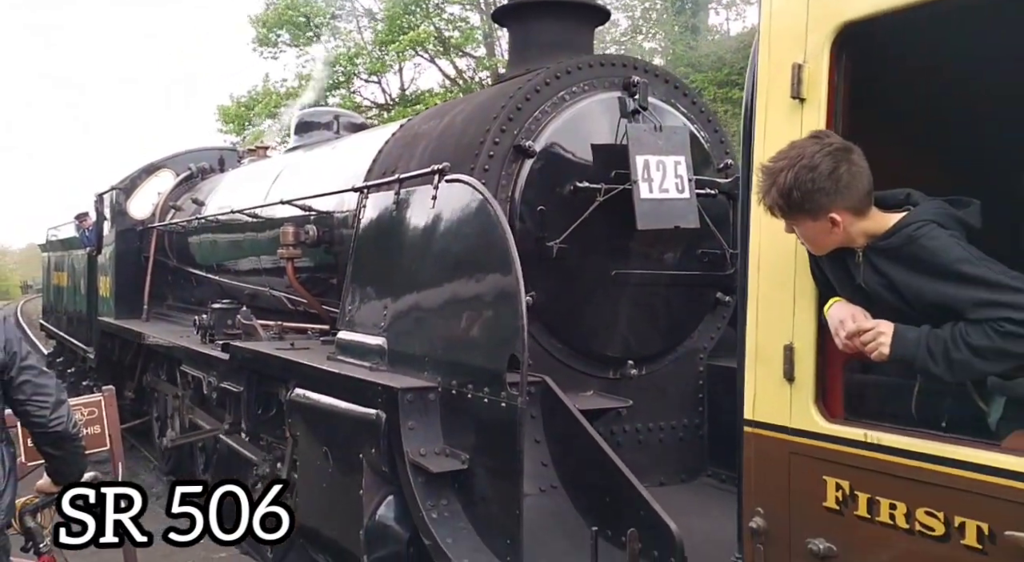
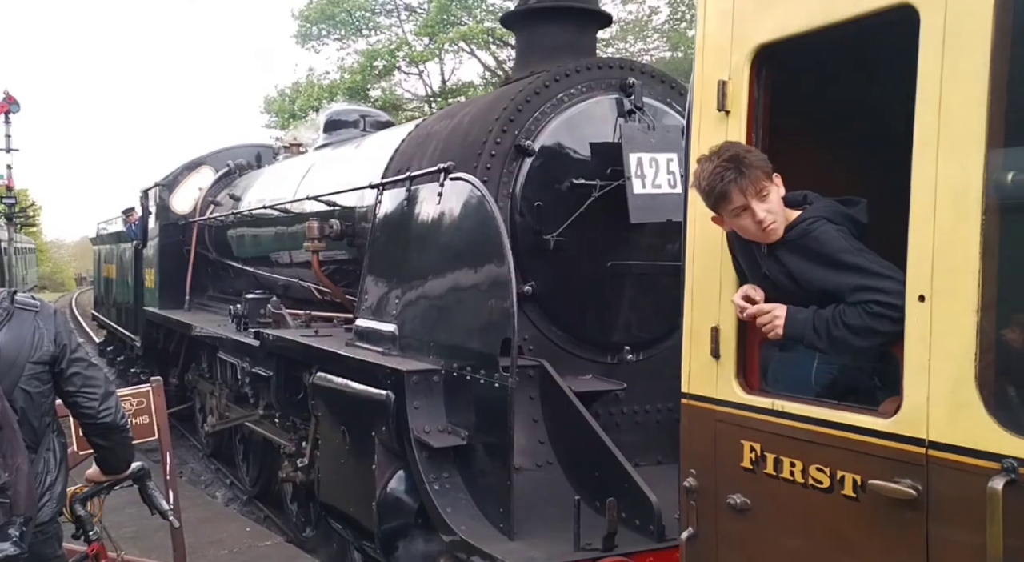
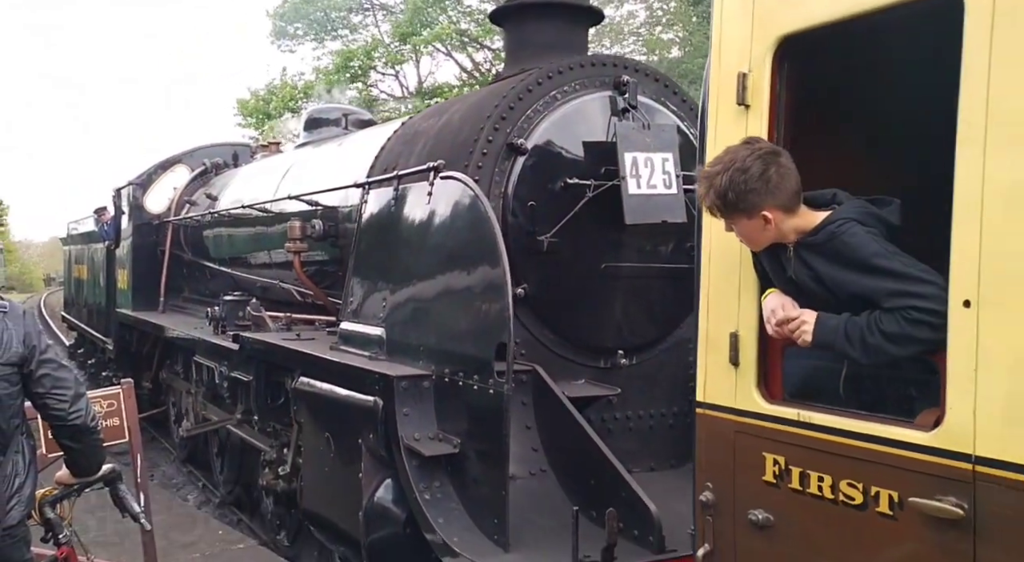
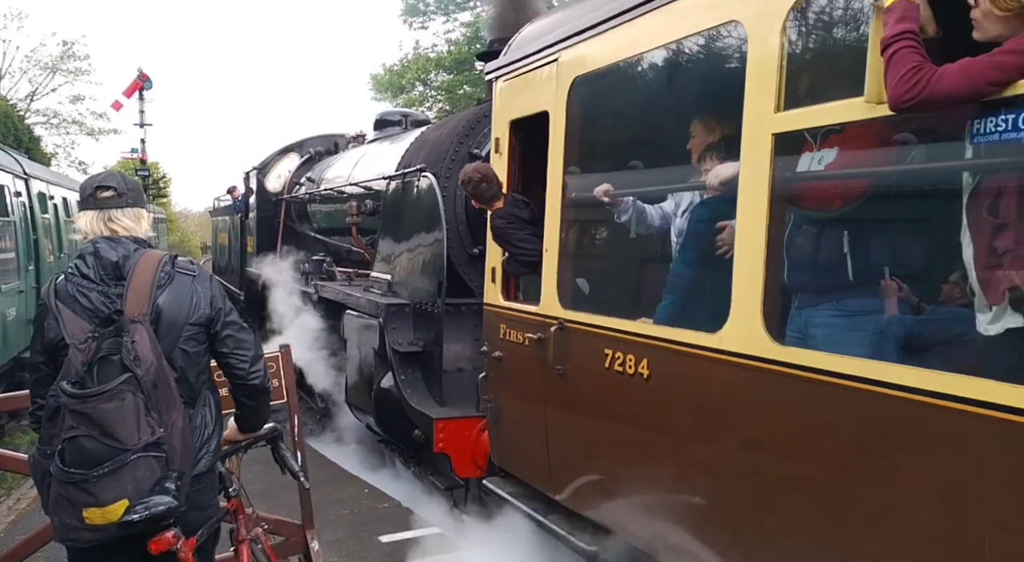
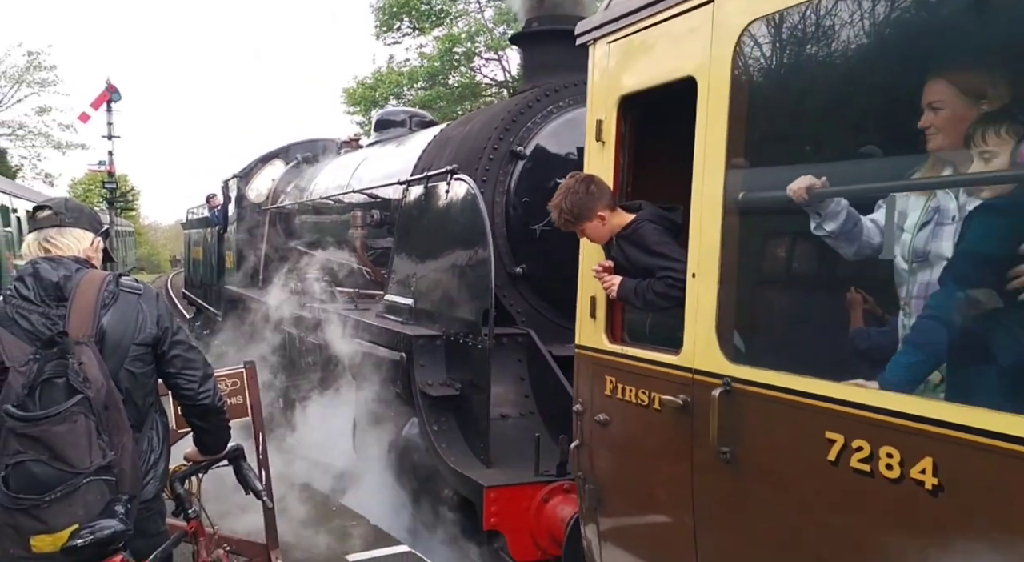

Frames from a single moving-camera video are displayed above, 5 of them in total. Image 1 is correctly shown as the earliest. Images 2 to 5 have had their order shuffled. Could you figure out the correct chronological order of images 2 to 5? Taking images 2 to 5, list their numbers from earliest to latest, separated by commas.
3, 2, 5, 4
